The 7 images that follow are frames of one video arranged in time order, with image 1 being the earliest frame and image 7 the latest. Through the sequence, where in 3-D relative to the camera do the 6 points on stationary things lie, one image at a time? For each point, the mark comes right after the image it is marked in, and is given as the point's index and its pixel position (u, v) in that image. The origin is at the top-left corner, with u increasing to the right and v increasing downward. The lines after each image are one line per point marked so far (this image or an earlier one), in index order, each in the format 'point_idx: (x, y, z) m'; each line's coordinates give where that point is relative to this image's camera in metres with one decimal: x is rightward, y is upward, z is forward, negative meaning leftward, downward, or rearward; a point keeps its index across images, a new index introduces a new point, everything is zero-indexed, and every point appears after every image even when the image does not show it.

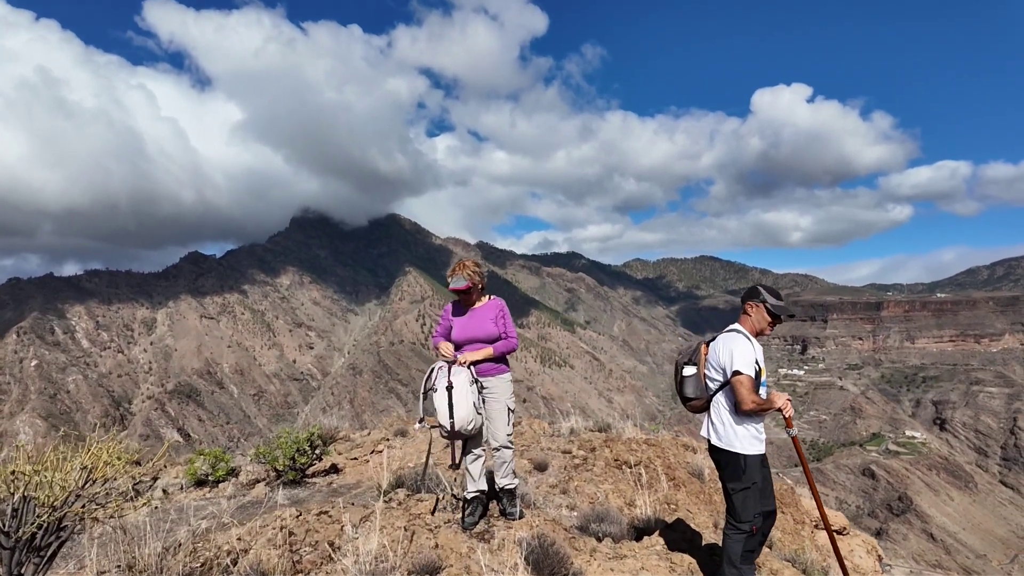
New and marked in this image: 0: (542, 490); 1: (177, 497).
0: (+0.3, -2.2, +6.5) m
1: (-4.2, -2.7, +7.5) m
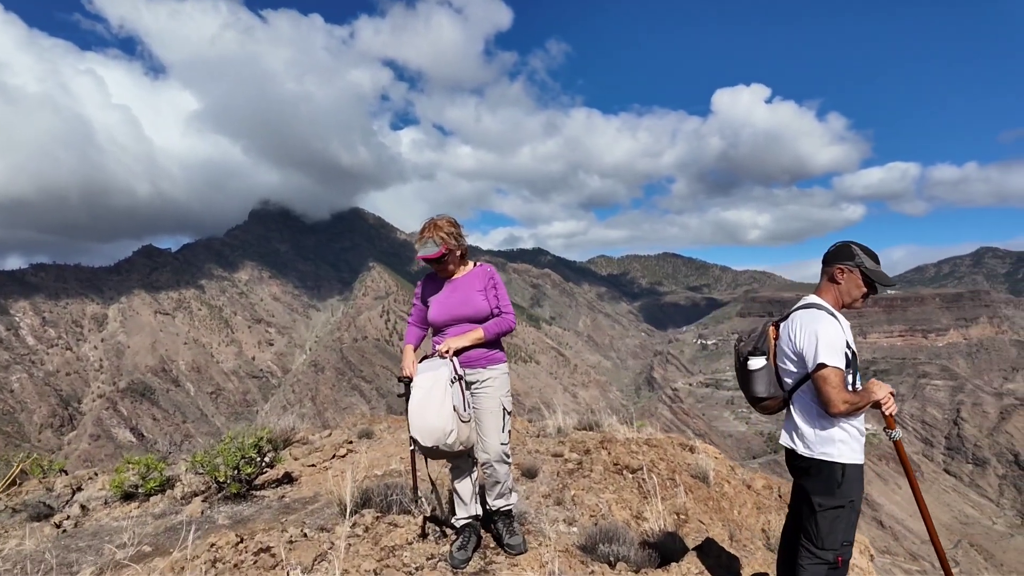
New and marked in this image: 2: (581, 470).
0: (+0.2, -2.0, +5.5) m
1: (-4.4, -2.4, +6.3) m
2: (+0.7, -1.9, +6.2) m
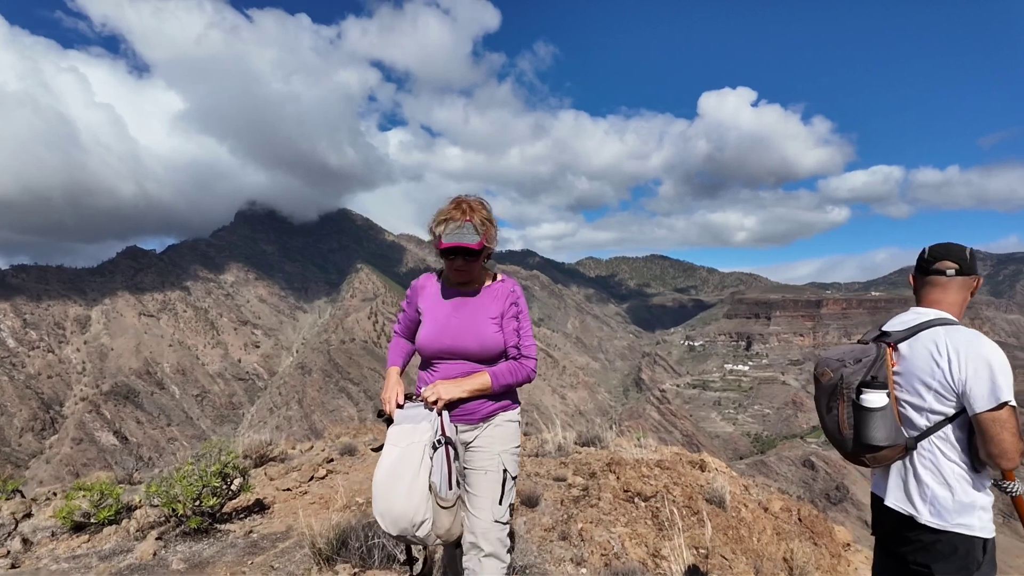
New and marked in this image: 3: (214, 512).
0: (+0.2, -2.0, +4.9) m
1: (-4.4, -2.5, +5.5) m
2: (+0.7, -2.0, +5.6) m
3: (-2.7, -2.1, +5.5) m
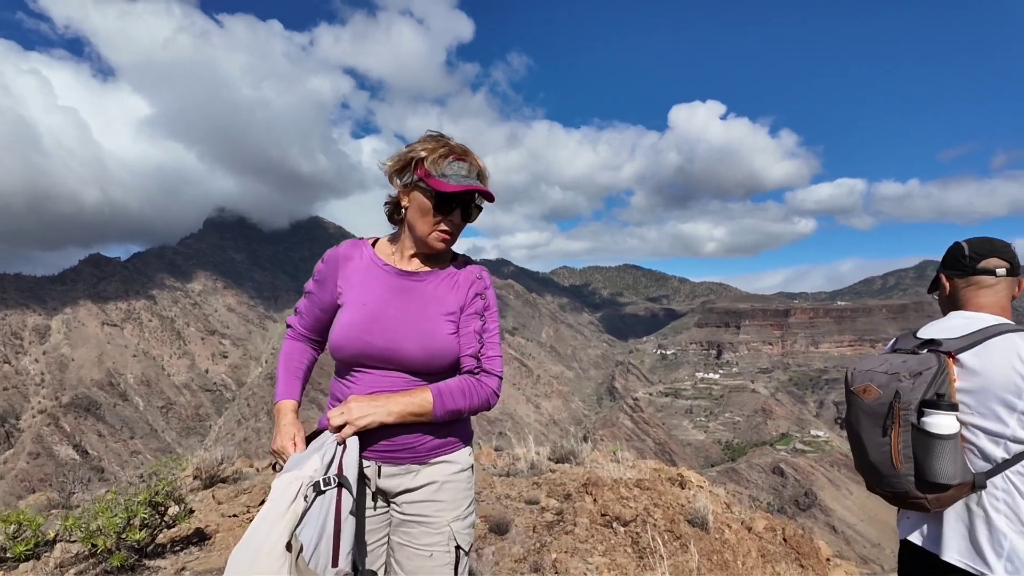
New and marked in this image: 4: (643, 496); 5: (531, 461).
0: (-0.1, -2.1, +4.4) m
1: (-4.7, -2.5, +4.9) m
2: (+0.4, -2.0, +5.1) m
3: (-3.0, -2.1, +4.9) m
4: (+1.3, -2.0, +5.8) m
5: (+0.2, -2.0, +7.0) m
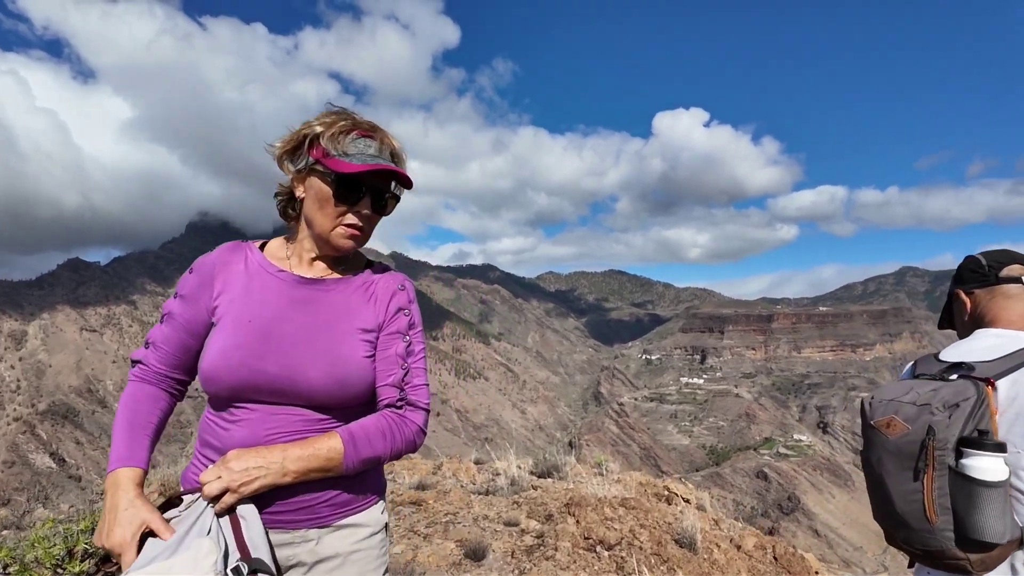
0: (-0.2, -2.1, +4.1) m
1: (-4.9, -2.6, +4.4) m
2: (+0.2, -2.1, +4.8) m
3: (-3.2, -2.2, +4.5) m
4: (+1.1, -2.1, +5.5) m
5: (0.0, -2.1, +6.6) m
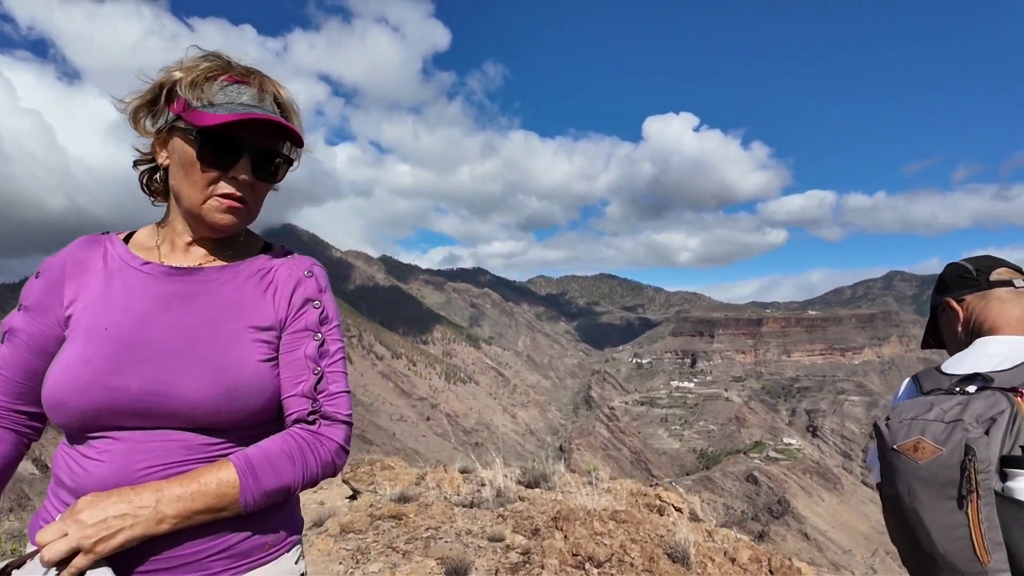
0: (-0.3, -2.1, +3.8) m
1: (-5.0, -2.6, +4.1) m
2: (+0.1, -2.1, +4.5) m
3: (-3.3, -2.2, +4.2) m
4: (+0.9, -2.1, +5.2) m
5: (-0.2, -2.1, +6.4) m
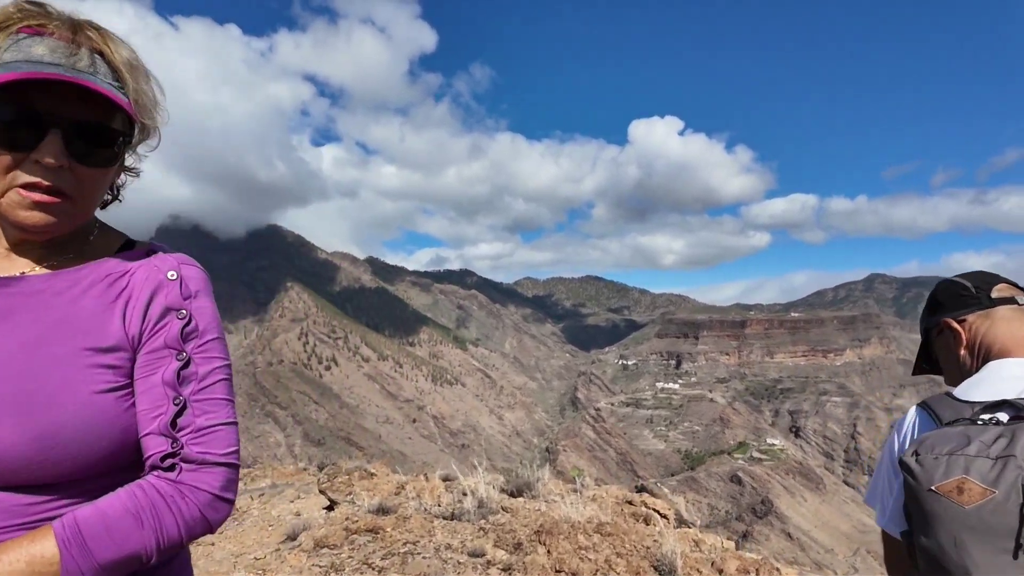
0: (-0.4, -2.2, +3.7) m
1: (-5.1, -2.7, +3.9) m
2: (0.0, -2.2, +4.5) m
3: (-3.4, -2.3, +4.0) m
4: (+0.8, -2.2, +5.2) m
5: (-0.3, -2.2, +6.3) m
